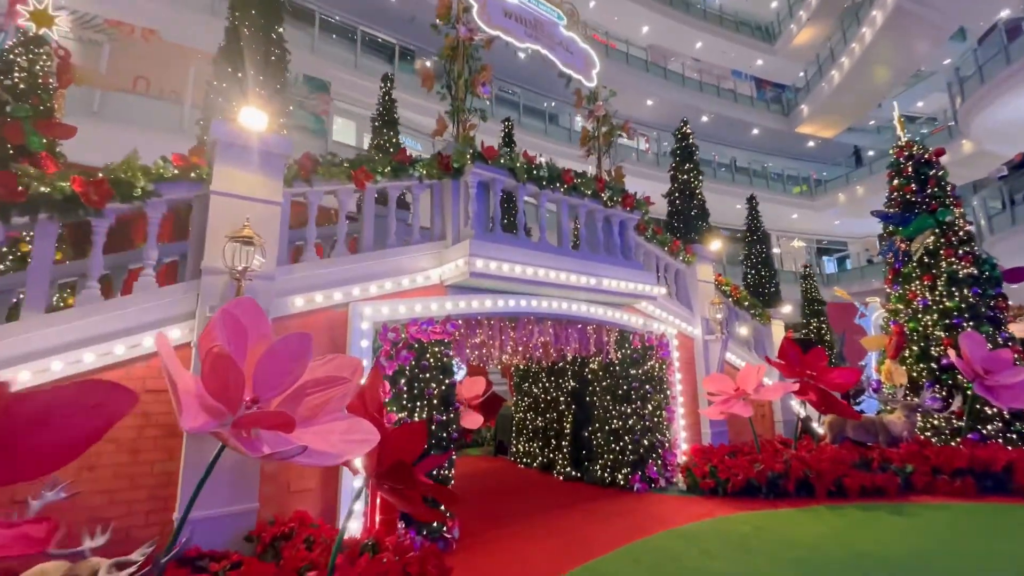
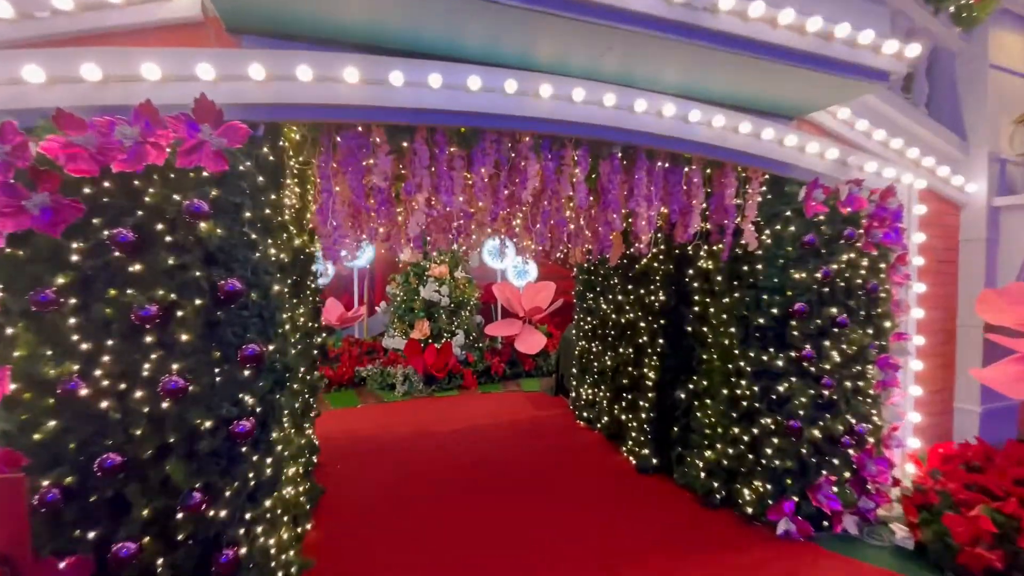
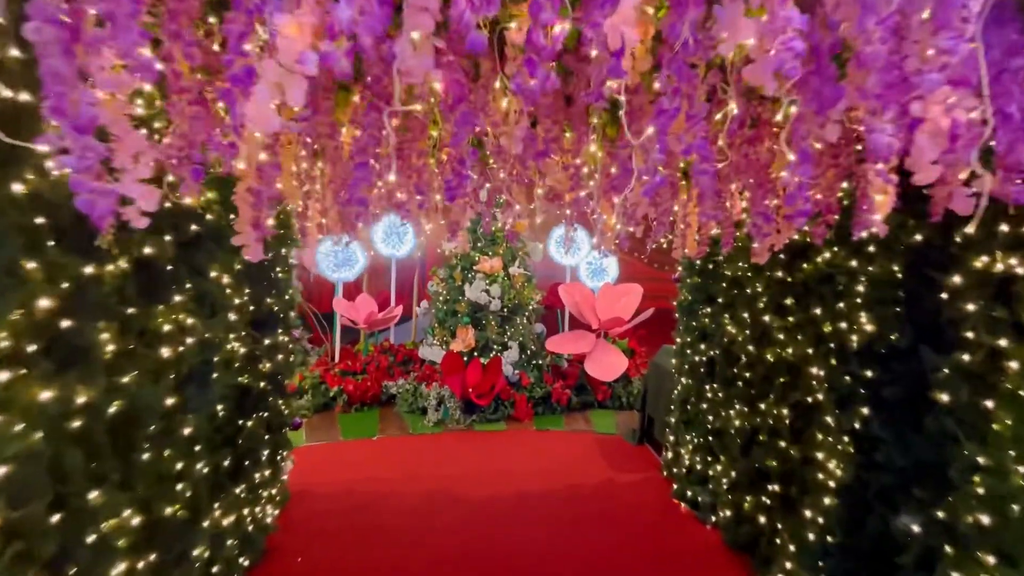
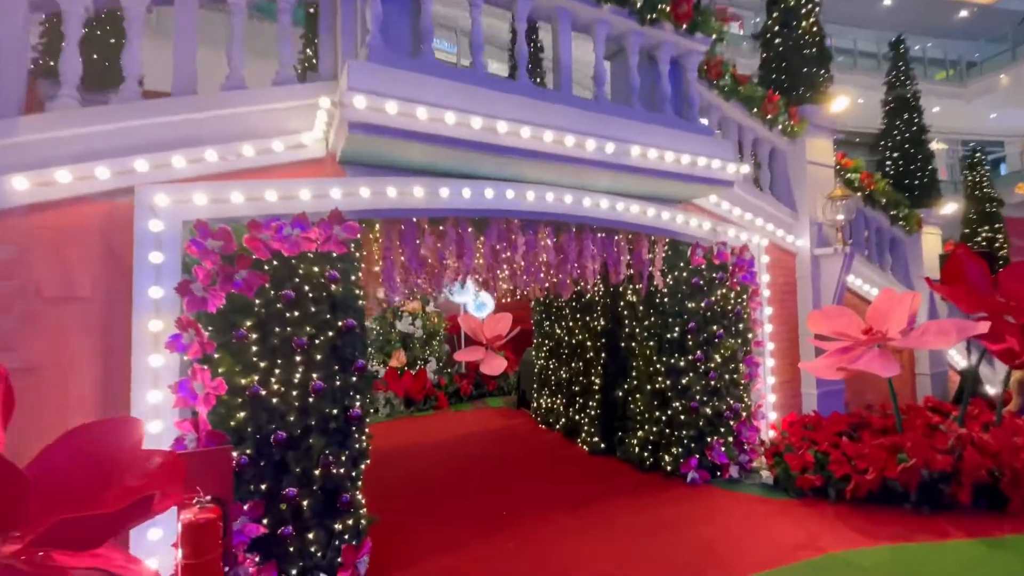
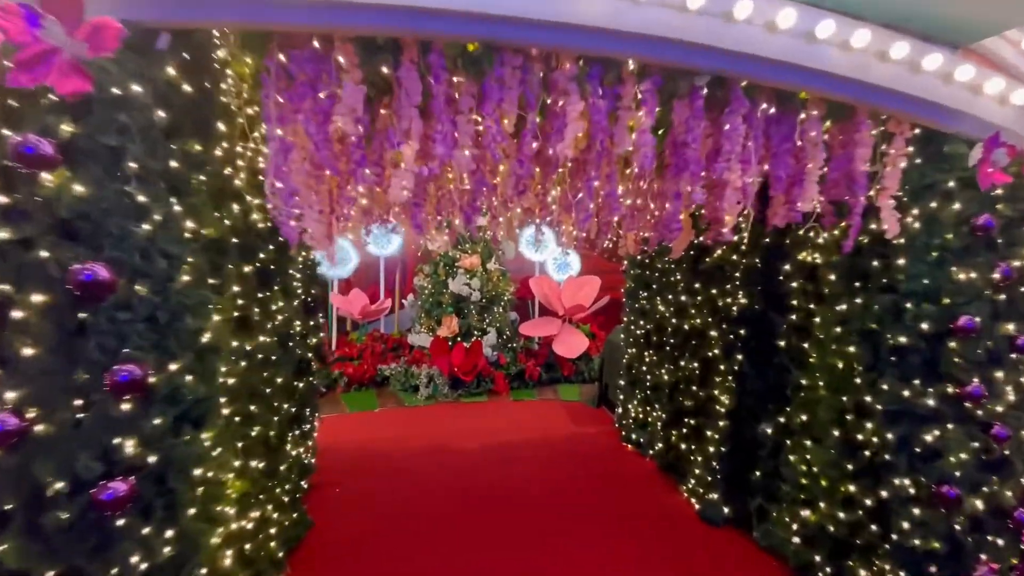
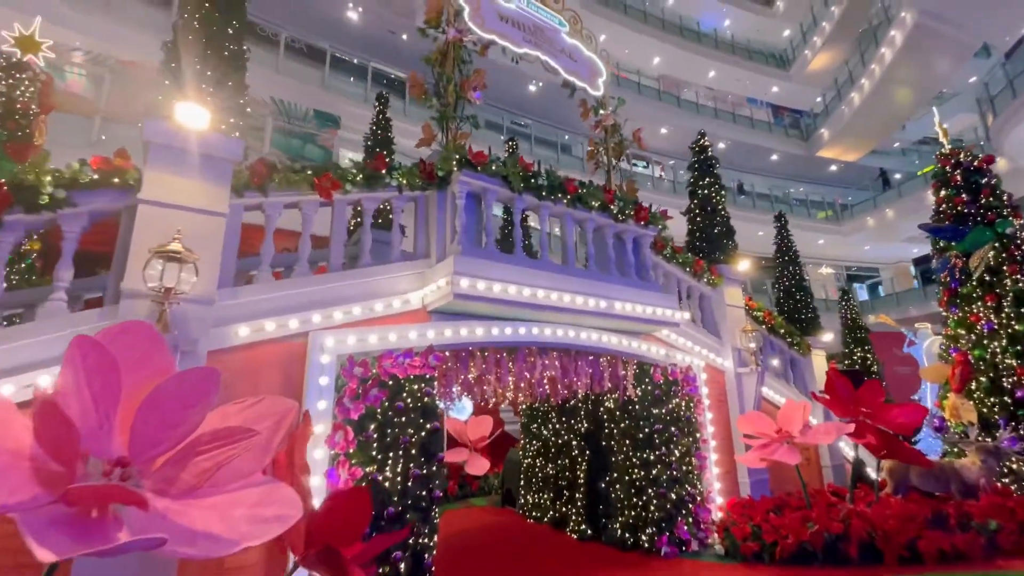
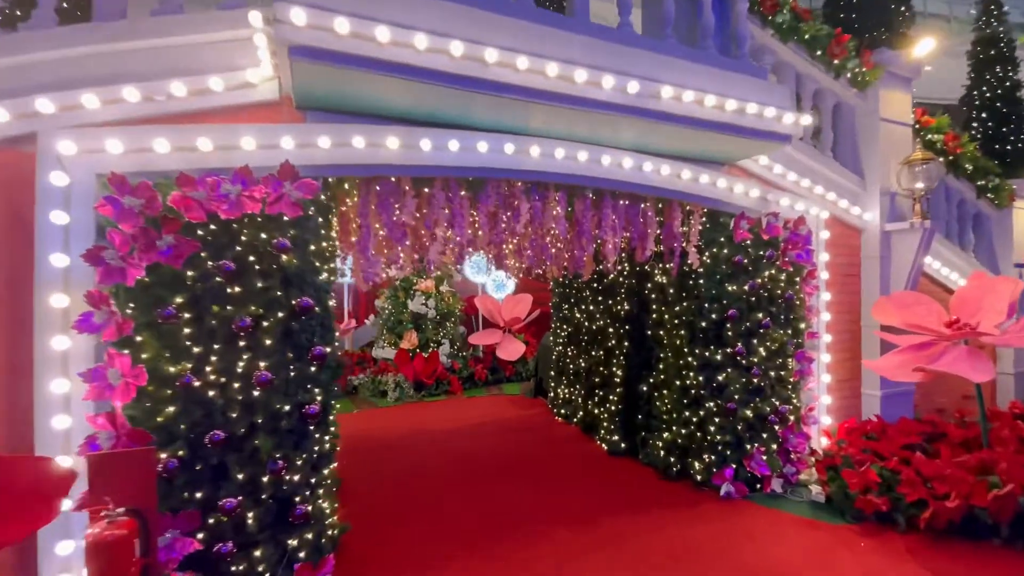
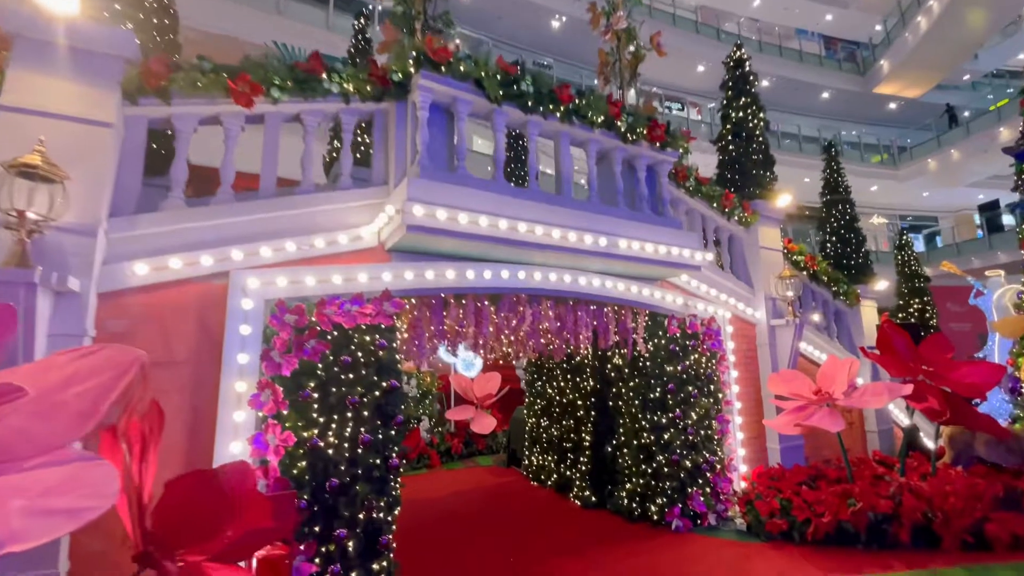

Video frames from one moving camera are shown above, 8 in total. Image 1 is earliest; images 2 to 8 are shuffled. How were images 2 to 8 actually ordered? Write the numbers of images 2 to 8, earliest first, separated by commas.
6, 8, 4, 7, 2, 5, 3
